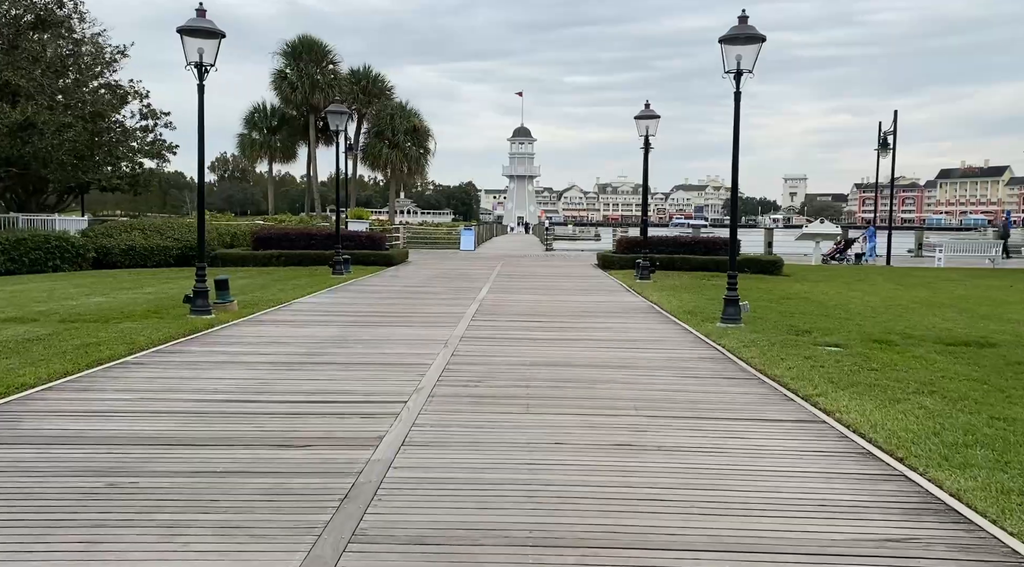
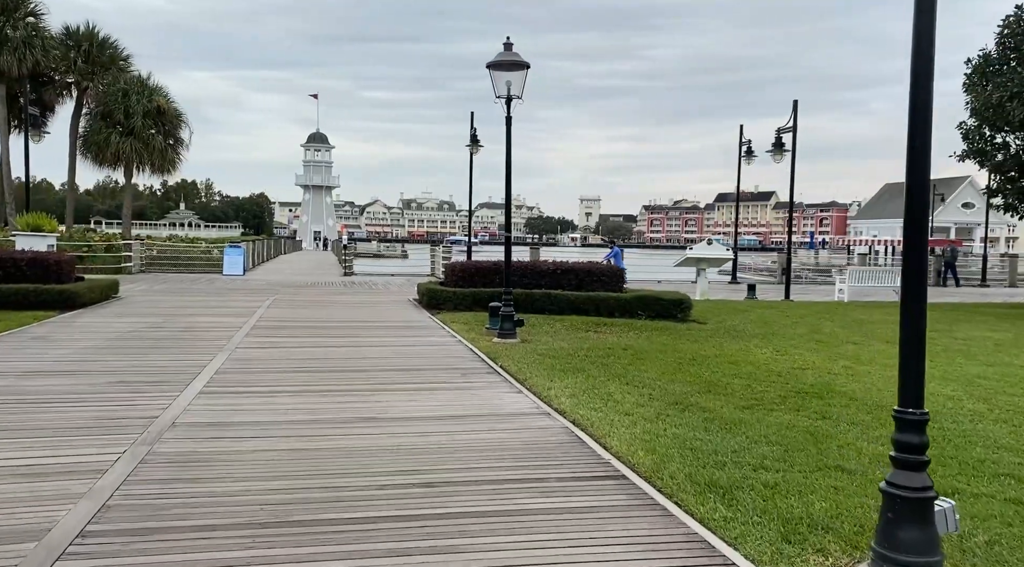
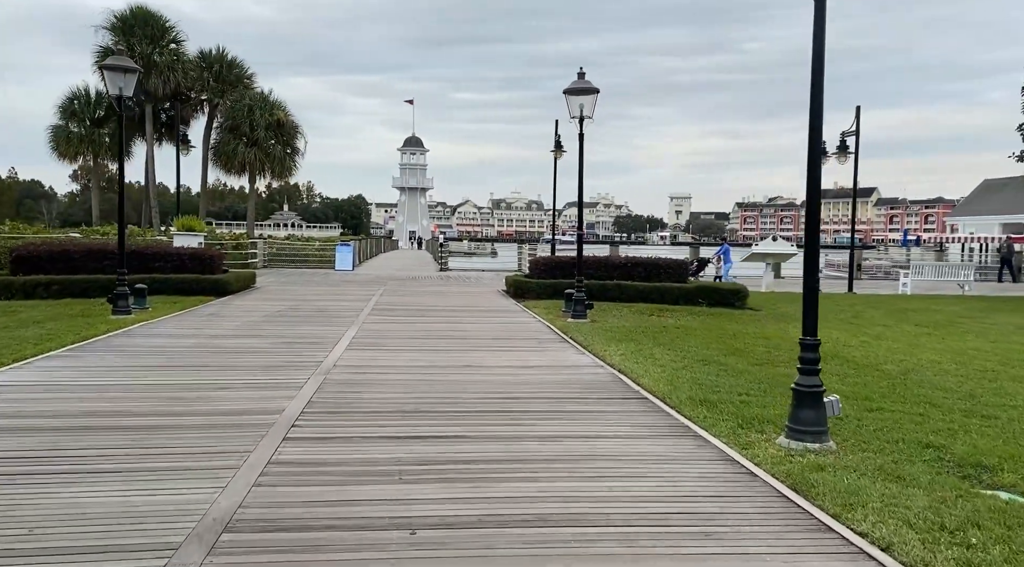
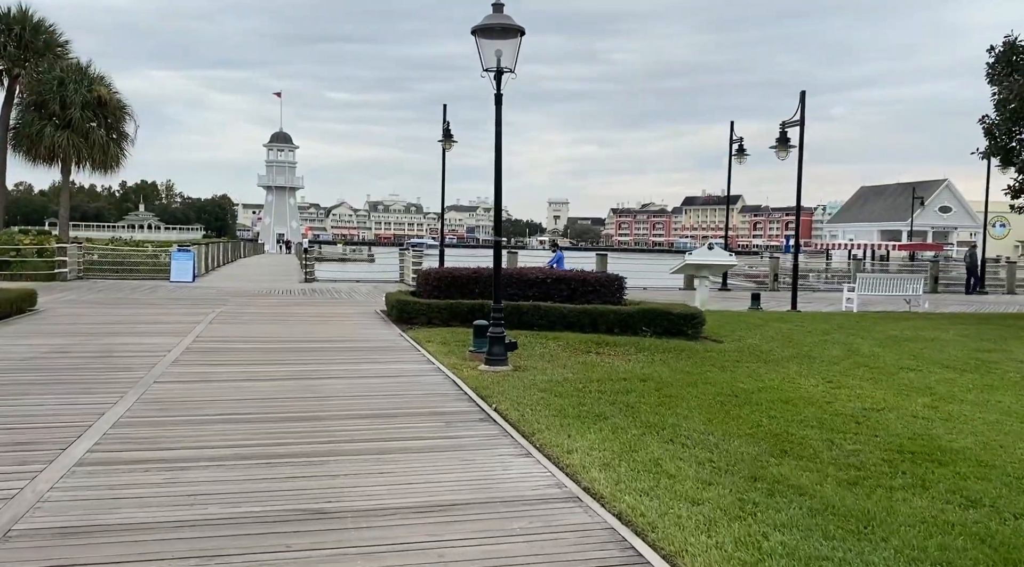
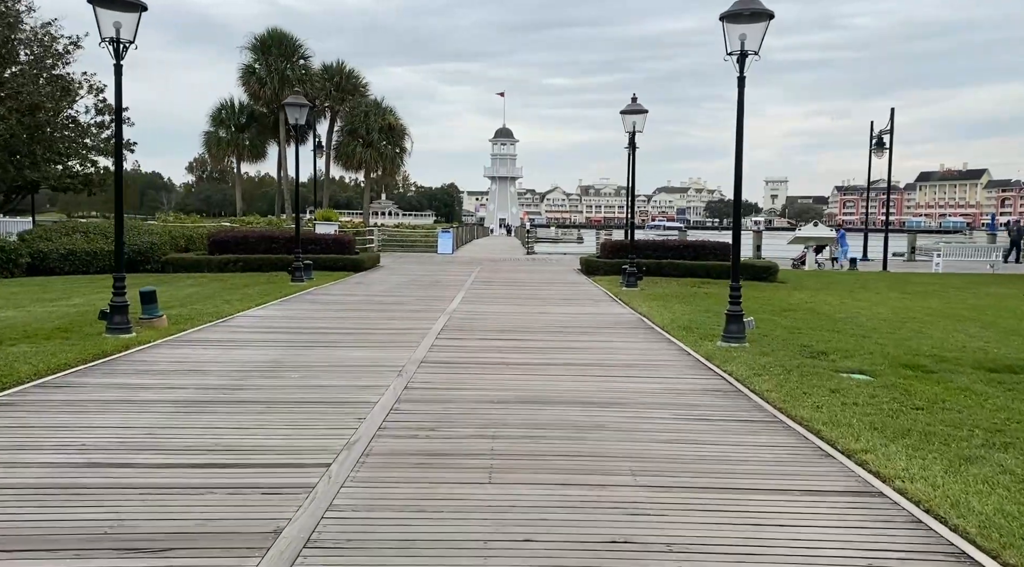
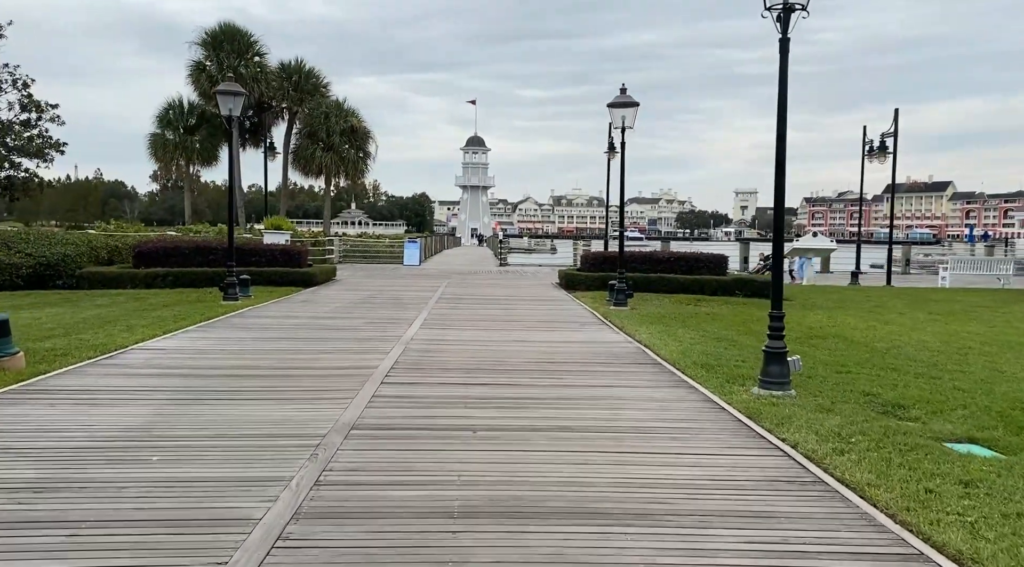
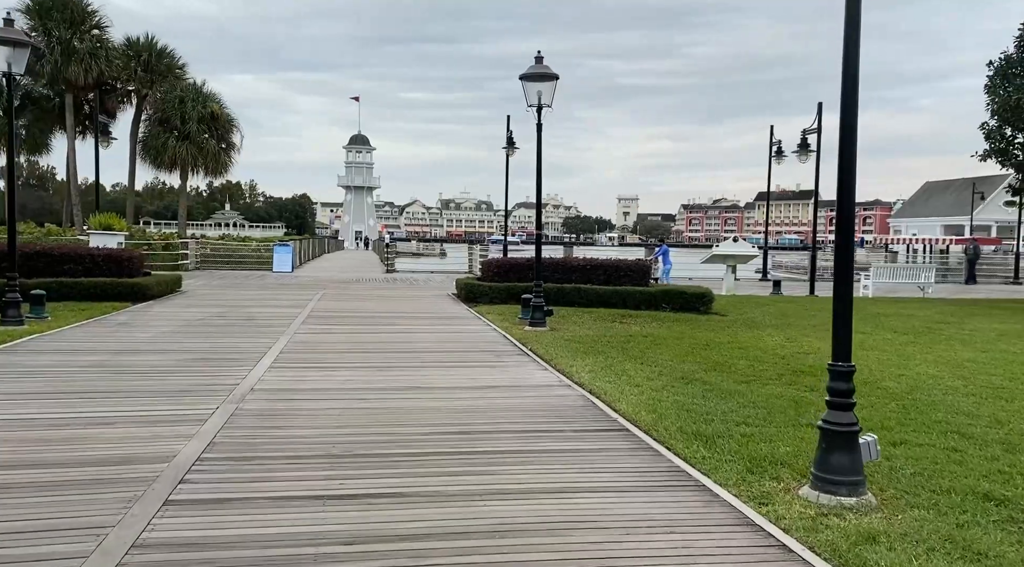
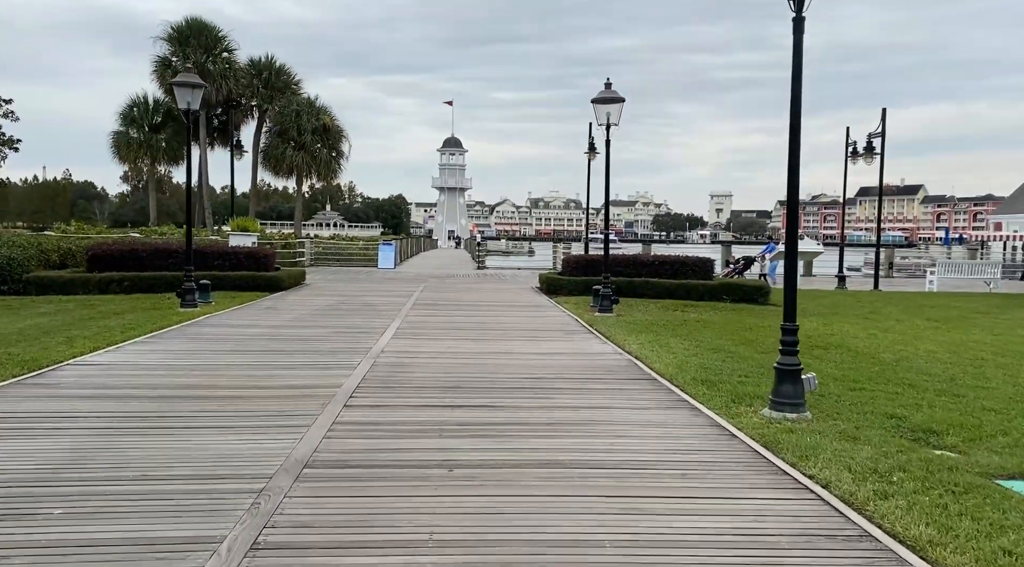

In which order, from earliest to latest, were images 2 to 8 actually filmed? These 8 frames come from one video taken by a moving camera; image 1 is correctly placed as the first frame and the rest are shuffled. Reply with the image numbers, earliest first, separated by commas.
5, 6, 8, 3, 7, 2, 4
